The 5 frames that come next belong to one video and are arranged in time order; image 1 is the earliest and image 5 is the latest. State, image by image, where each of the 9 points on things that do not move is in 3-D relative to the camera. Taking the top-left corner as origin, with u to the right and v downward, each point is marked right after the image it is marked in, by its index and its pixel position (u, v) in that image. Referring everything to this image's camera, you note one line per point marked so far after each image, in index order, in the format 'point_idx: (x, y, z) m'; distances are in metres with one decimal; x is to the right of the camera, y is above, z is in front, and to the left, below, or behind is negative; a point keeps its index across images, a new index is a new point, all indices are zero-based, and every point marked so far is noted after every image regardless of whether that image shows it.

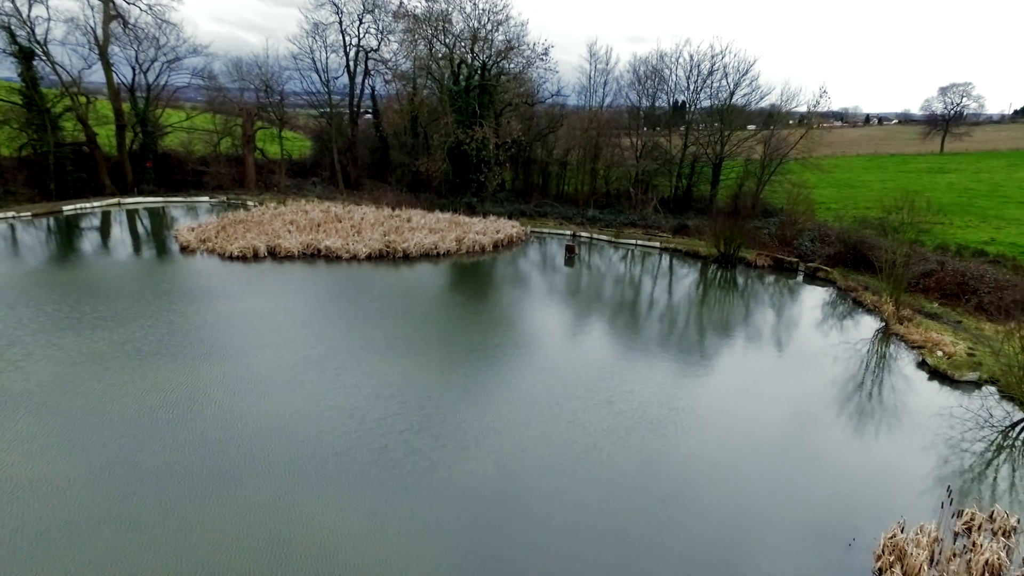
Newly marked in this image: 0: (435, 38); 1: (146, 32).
0: (-2.2, +6.9, +17.5) m
1: (-10.3, +7.1, +17.6) m
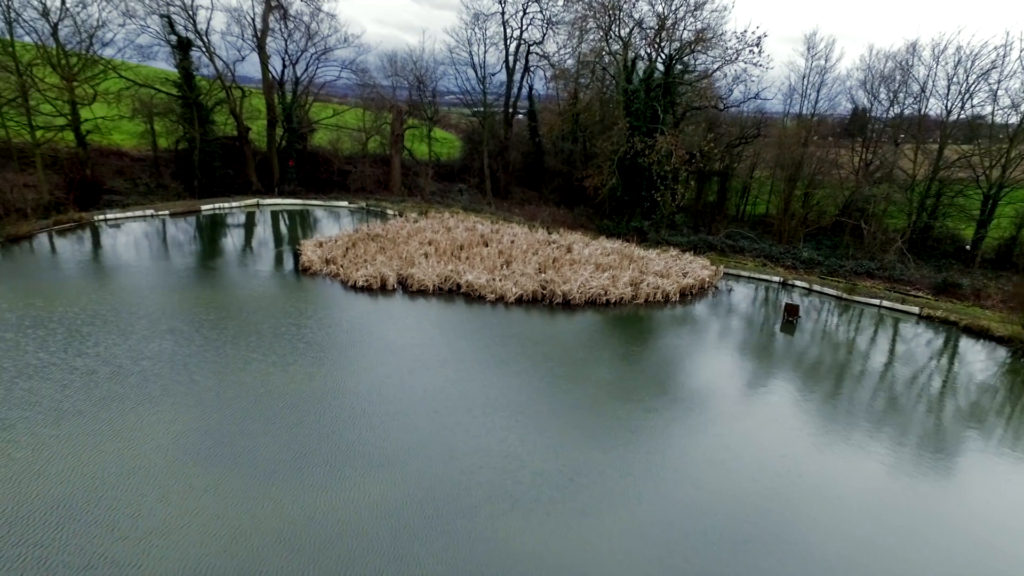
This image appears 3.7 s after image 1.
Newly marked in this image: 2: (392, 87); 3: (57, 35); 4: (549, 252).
0: (+2.3, +6.0, +14.7) m
1: (-5.5, +6.9, +16.5) m
2: (-3.7, +6.2, +19.4) m
3: (-10.3, +5.7, +14.3) m
4: (+0.6, +0.6, +11.1) m
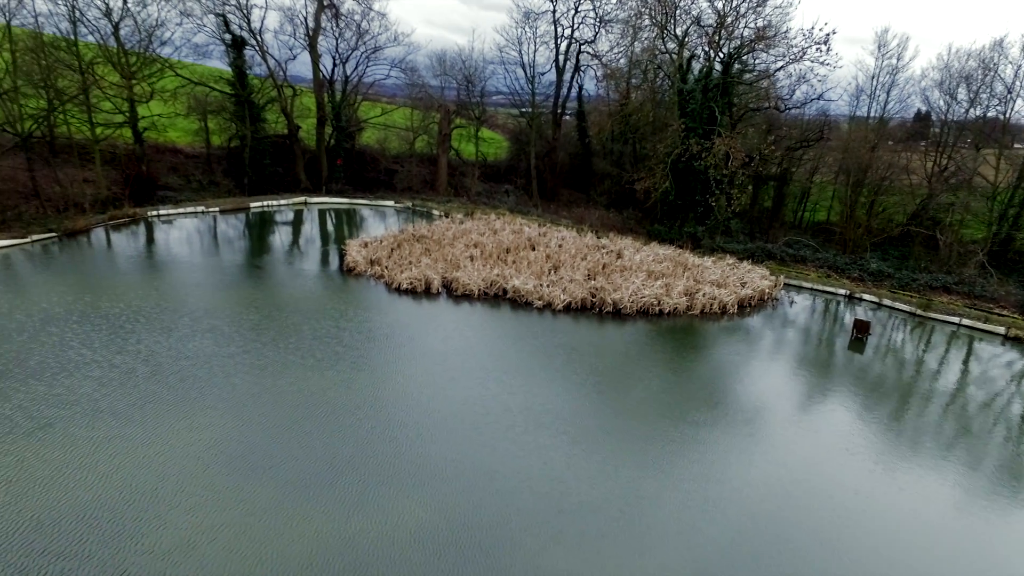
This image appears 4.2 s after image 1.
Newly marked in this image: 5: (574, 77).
0: (+3.5, +5.9, +14.2) m
1: (-4.2, +7.0, +16.5) m
2: (-2.2, +6.2, +19.3) m
3: (-9.1, +5.9, +14.6) m
4: (+1.5, +0.5, +10.7) m
5: (+1.9, +6.6, +19.6) m
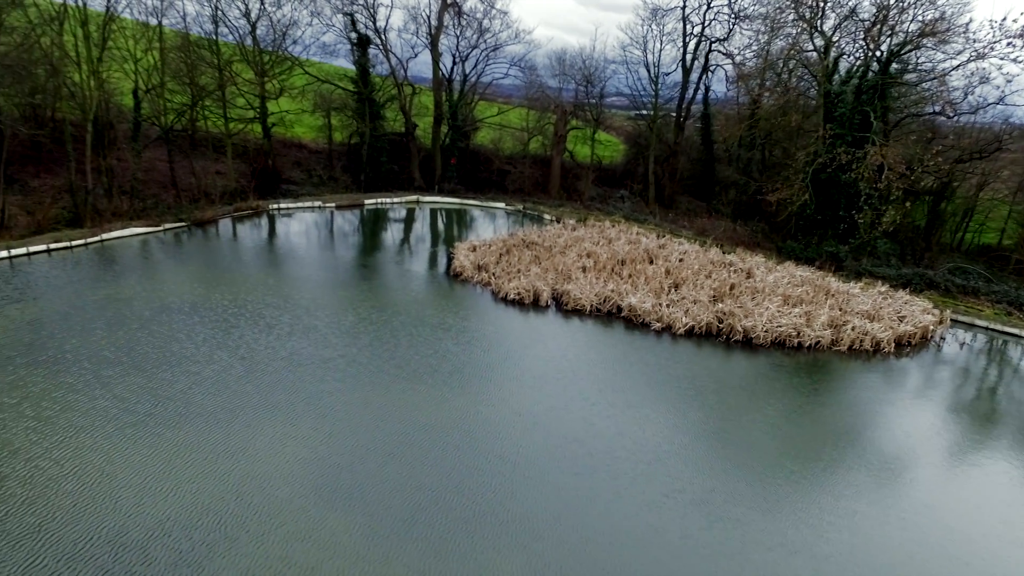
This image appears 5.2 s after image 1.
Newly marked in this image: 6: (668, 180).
0: (+6.1, +5.4, +12.7) m
1: (-1.0, +6.9, +16.3) m
2: (+1.4, +6.0, +18.7) m
3: (-6.2, +6.1, +15.2) m
4: (+3.2, +0.2, +9.6) m
5: (+5.5, +6.1, +18.3) m
6: (+4.7, +3.2, +18.7) m
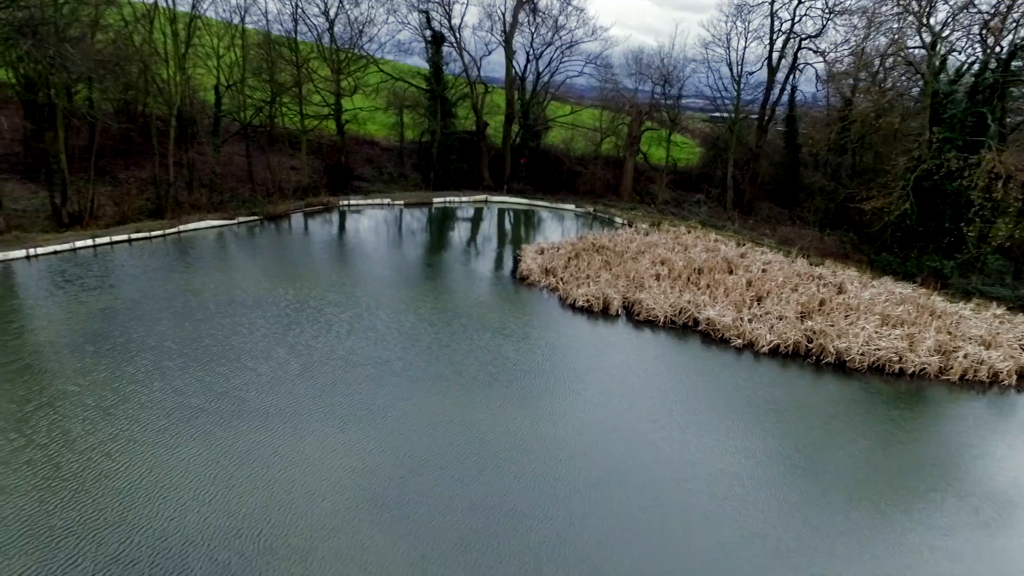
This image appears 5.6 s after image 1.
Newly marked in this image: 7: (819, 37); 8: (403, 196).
0: (+7.6, +5.0, +11.6) m
1: (+1.0, +6.8, +15.9) m
2: (+3.5, +5.8, +18.0) m
3: (-4.4, +6.3, +15.3) m
4: (+4.2, 0.0, +8.8) m
5: (+7.6, +5.8, +17.2) m
6: (+6.7, +2.9, +17.7) m
7: (+8.3, +6.8, +16.9) m
8: (-2.9, +2.5, +16.9) m
